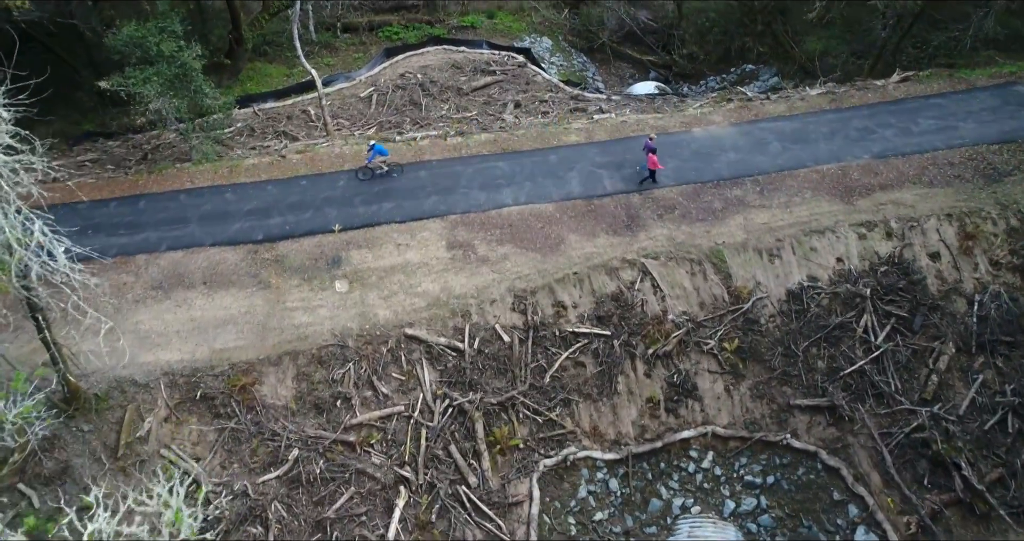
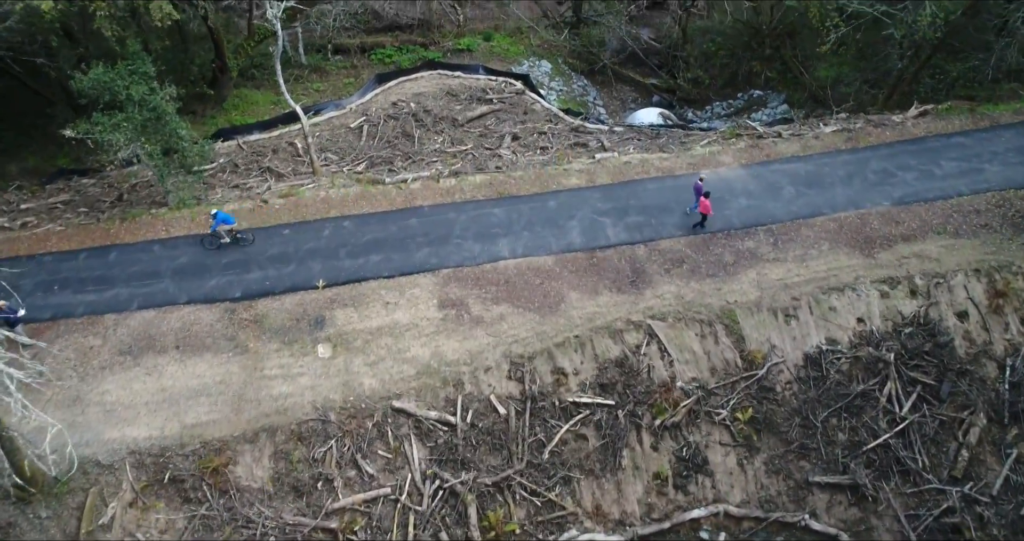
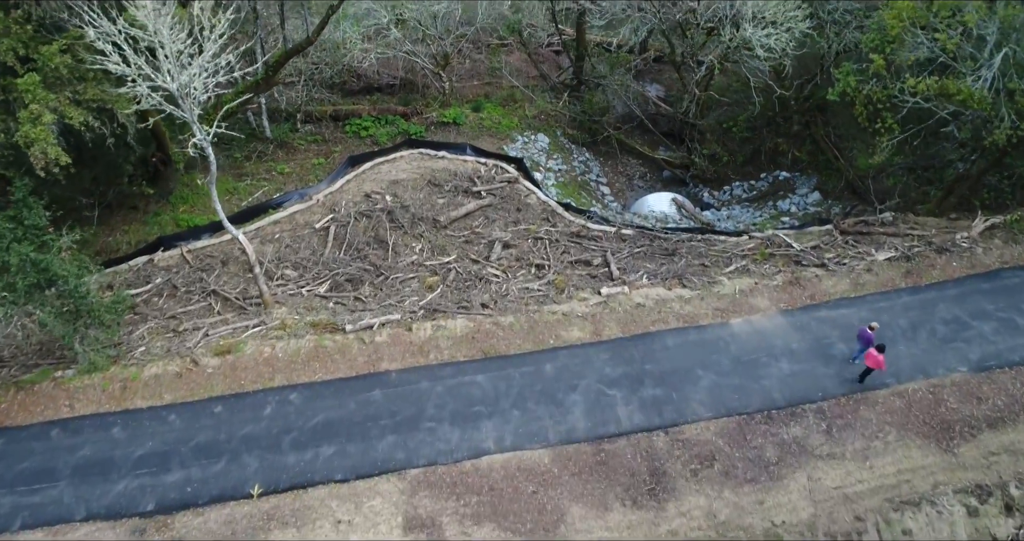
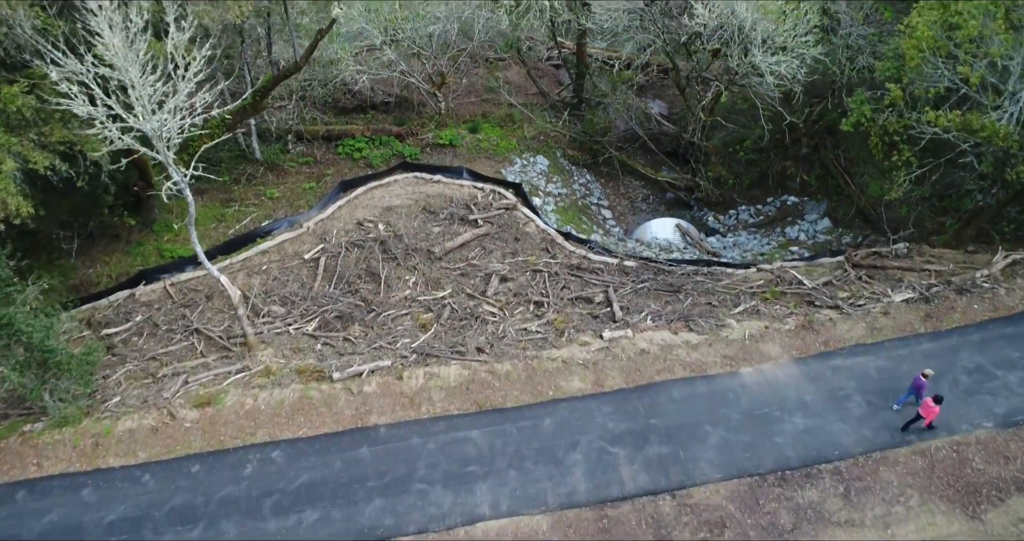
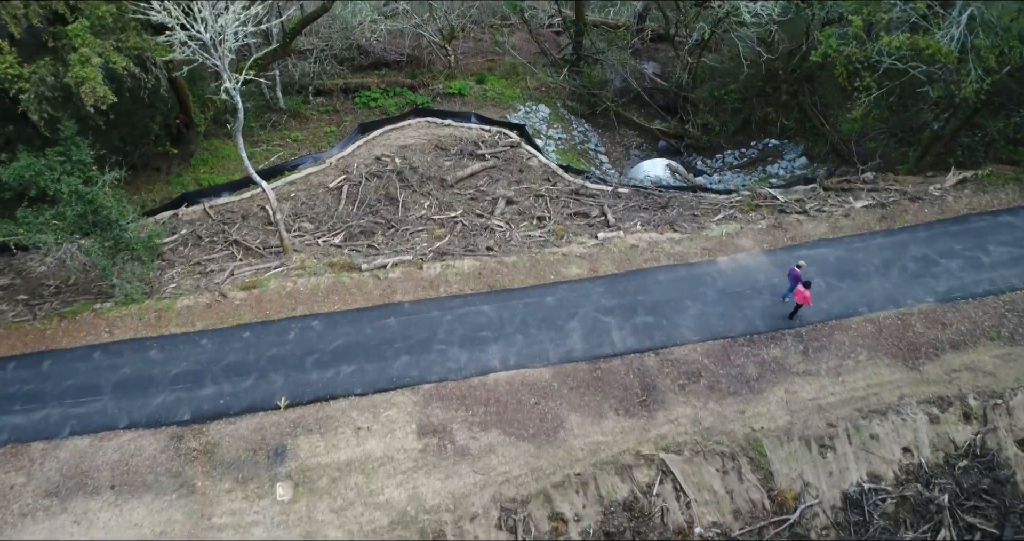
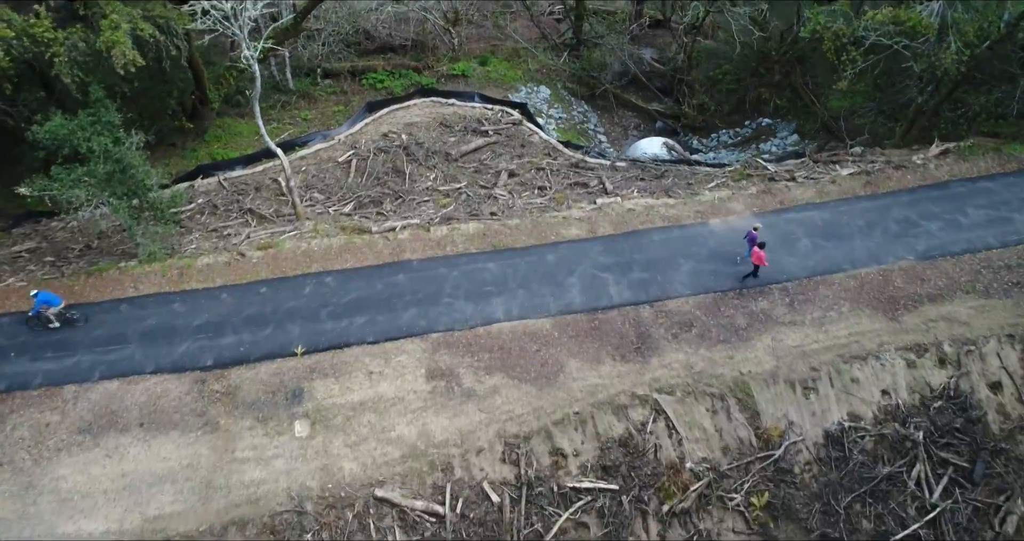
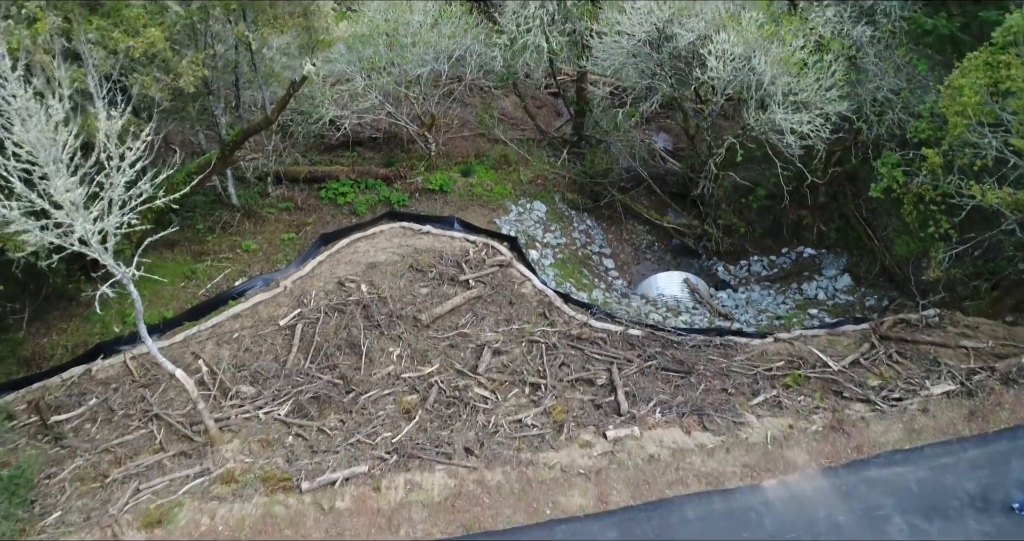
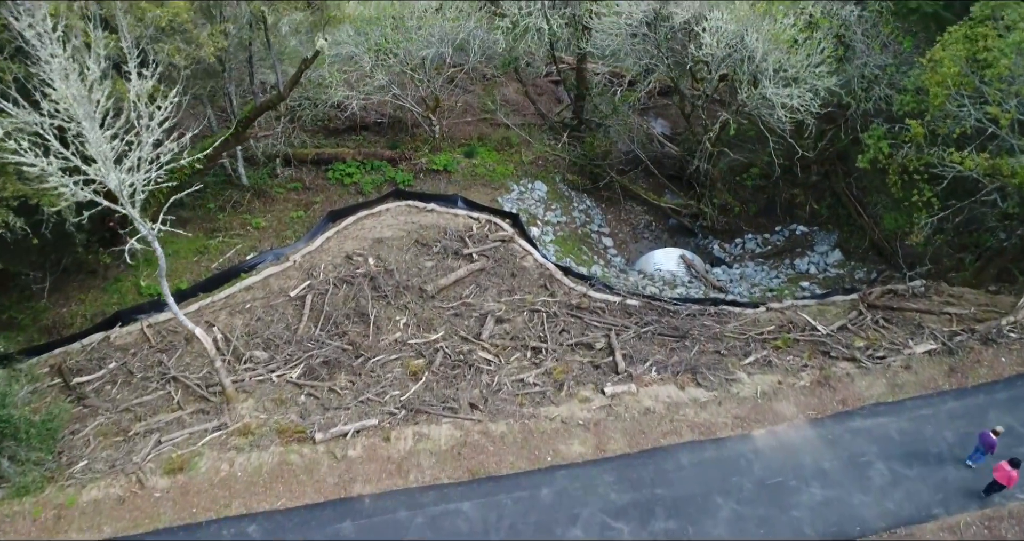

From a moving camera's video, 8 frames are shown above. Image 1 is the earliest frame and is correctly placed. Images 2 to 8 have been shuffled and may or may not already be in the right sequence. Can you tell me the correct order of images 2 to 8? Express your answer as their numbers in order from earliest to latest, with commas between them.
2, 6, 5, 3, 4, 8, 7
